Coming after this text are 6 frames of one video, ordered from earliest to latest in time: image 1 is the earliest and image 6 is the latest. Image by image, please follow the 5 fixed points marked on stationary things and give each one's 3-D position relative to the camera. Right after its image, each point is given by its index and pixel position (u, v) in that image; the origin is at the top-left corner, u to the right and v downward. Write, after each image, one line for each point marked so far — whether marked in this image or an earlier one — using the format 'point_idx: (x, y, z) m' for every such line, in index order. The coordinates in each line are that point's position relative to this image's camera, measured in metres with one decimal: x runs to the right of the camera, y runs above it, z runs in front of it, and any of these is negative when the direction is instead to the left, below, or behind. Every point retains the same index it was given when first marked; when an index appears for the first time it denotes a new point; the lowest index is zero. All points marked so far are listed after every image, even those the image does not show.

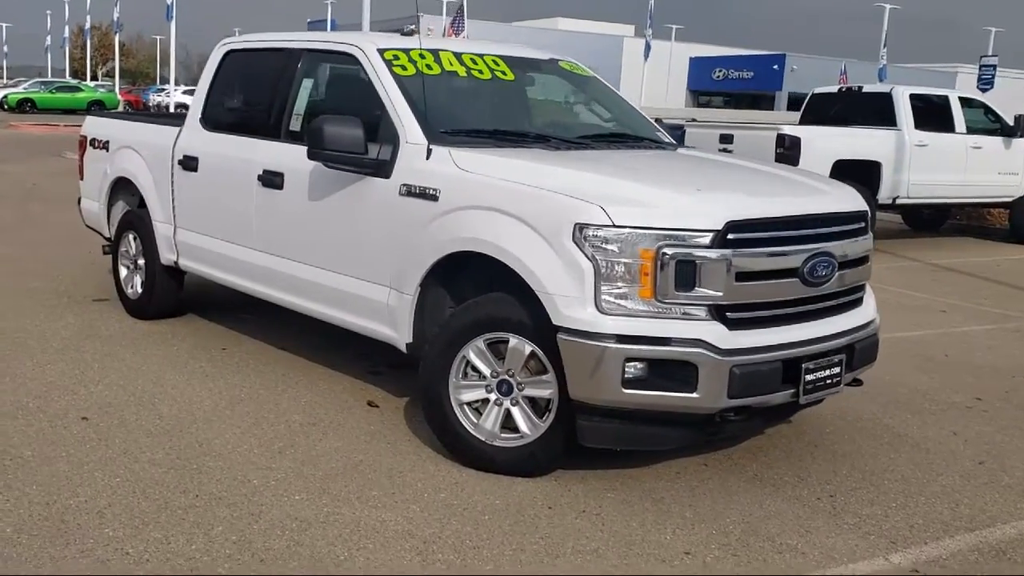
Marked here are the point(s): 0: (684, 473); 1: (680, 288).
0: (+0.8, -0.9, +4.8) m
1: (+0.7, 0.0, +4.2) m
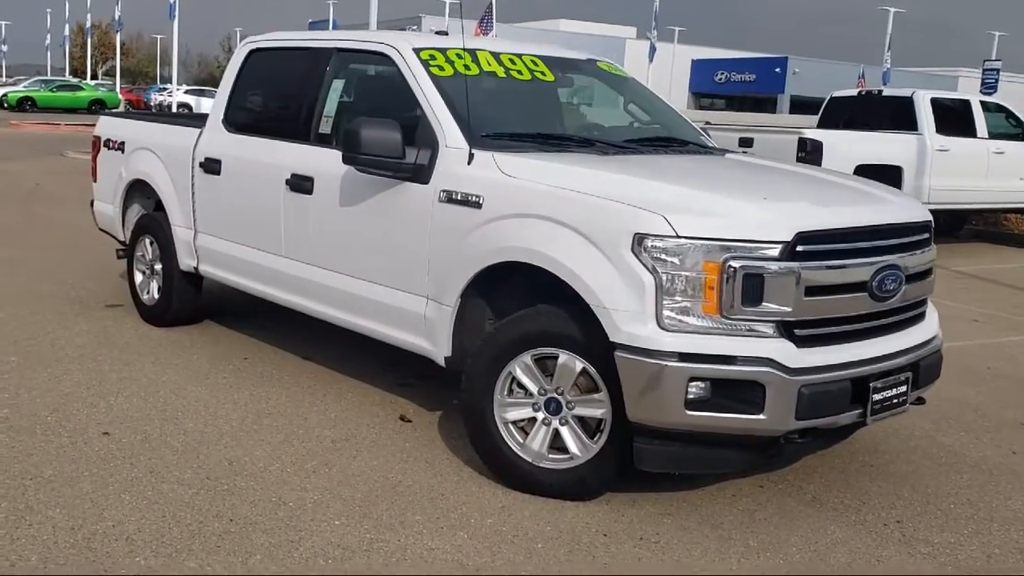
0: (+1.1, -1.0, +4.5) m
1: (+0.9, -0.1, +3.9) m
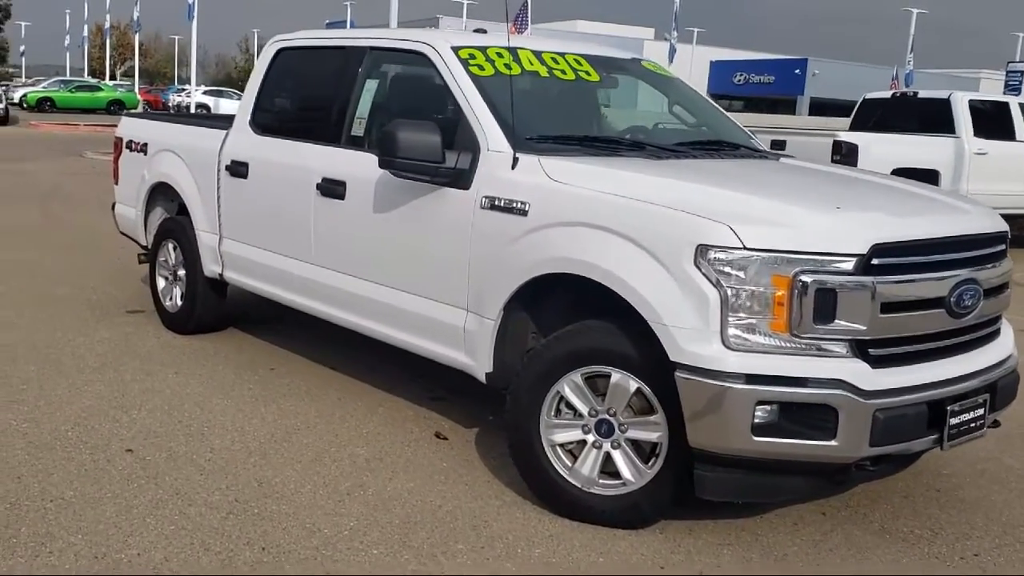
0: (+1.3, -1.0, +4.3) m
1: (+1.1, -0.1, +3.7) m
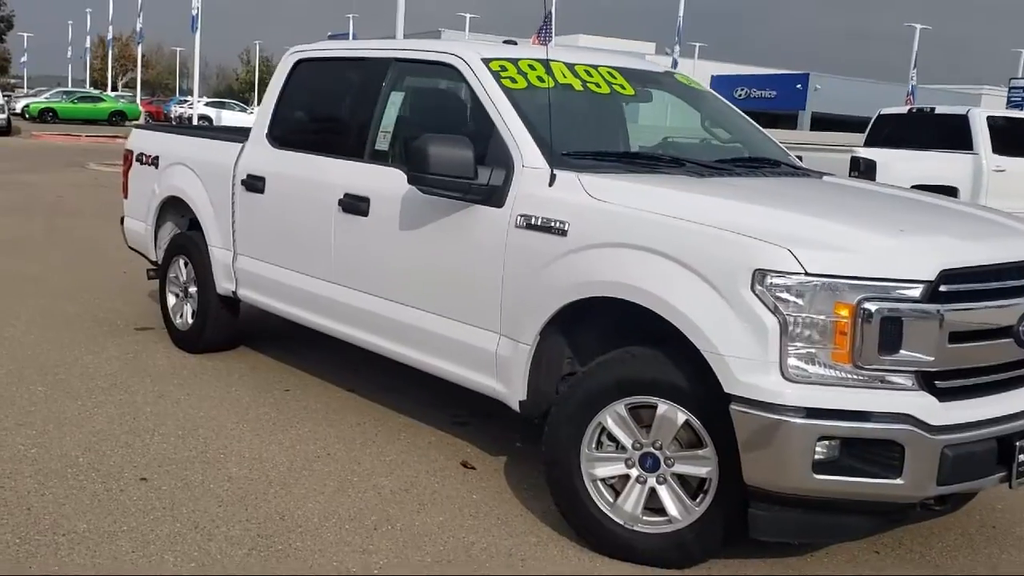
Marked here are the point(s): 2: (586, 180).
0: (+1.4, -1.1, +4.0) m
1: (+1.3, -0.2, +3.4) m
2: (+0.3, +0.5, +4.2) m
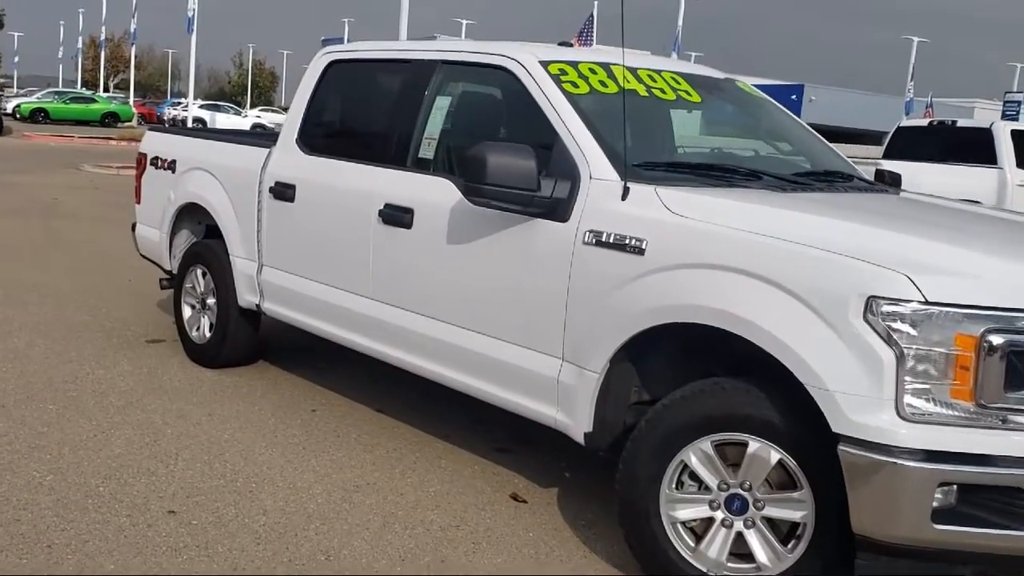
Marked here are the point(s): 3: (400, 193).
0: (+1.7, -1.2, +3.7) m
1: (+1.6, -0.3, +3.1) m
2: (+0.6, +0.4, +3.9) m
3: (-0.6, +0.5, +5.0) m
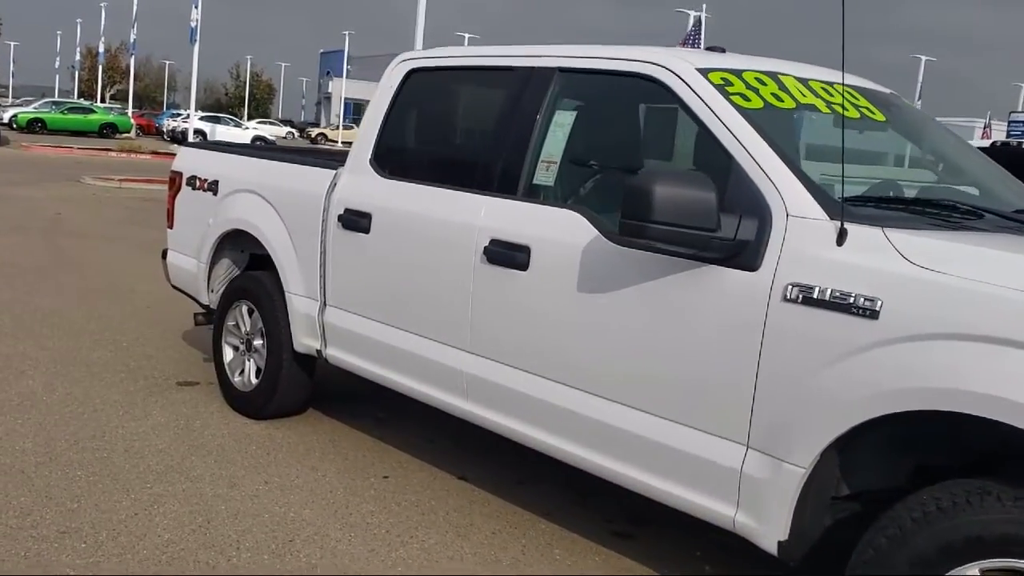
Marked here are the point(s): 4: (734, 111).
0: (+2.2, -1.5, +2.8) m
1: (+2.1, -0.5, +2.3) m
2: (+1.2, +0.1, +3.0) m
3: (0.0, +0.3, +4.1) m
4: (+0.8, +0.6, +3.6) m
